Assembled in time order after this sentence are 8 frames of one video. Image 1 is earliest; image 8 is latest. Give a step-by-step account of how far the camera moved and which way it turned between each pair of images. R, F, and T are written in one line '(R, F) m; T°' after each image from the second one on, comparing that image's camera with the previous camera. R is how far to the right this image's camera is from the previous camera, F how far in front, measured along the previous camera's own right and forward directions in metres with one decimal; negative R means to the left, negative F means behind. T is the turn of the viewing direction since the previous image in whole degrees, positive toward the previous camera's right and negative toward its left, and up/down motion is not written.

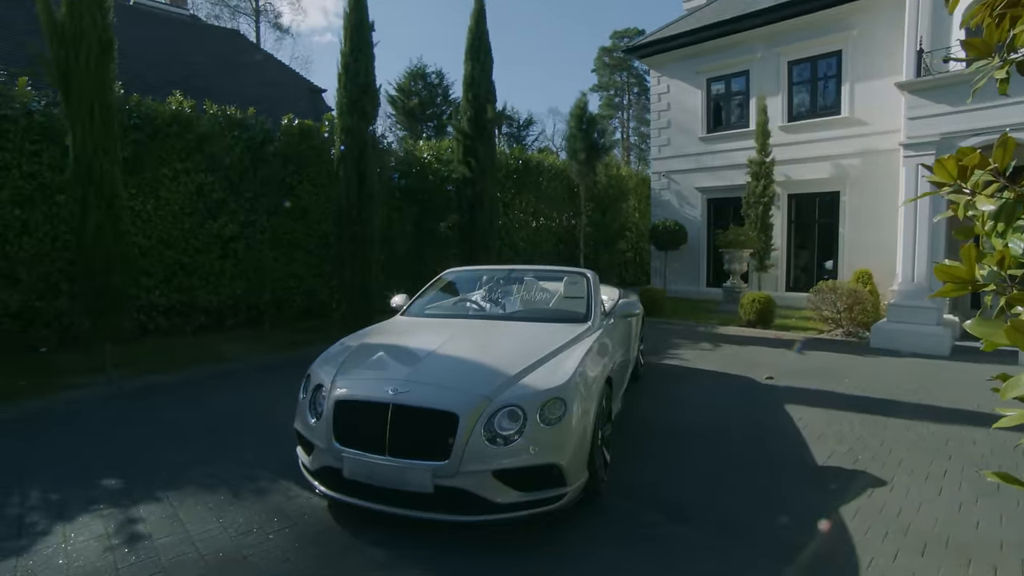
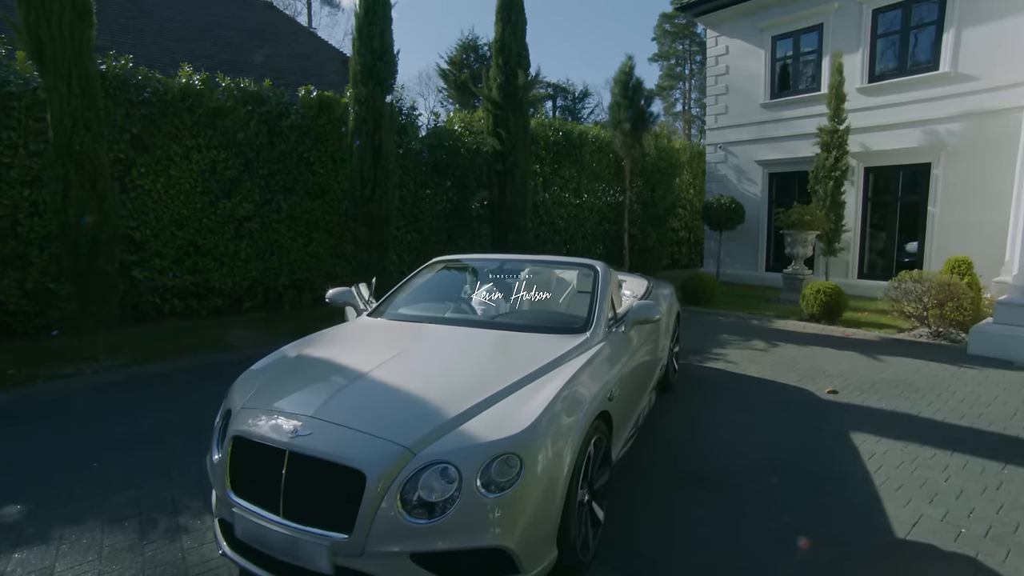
(+0.5, +1.0) m; -6°
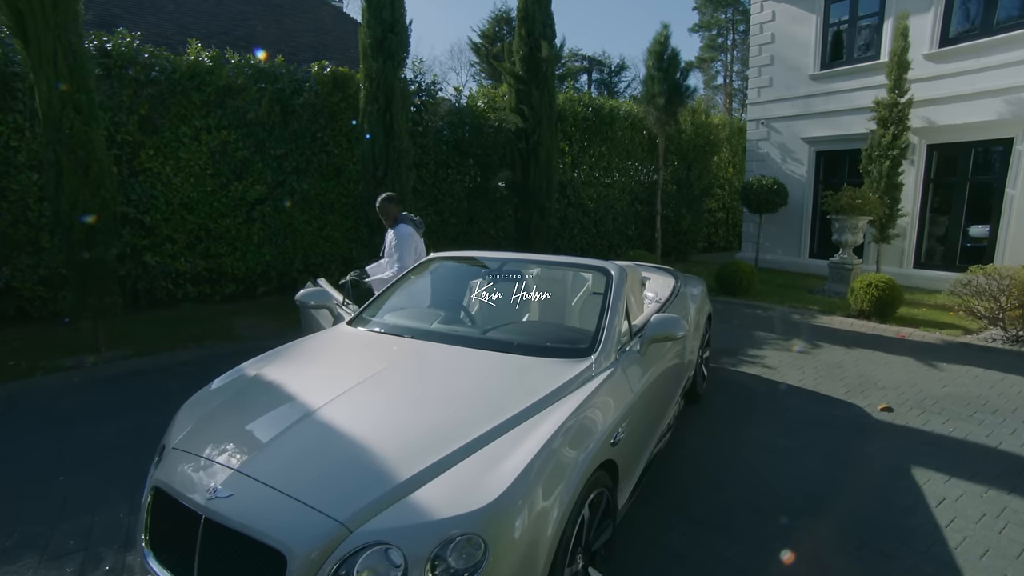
(+0.2, +0.6) m; -3°
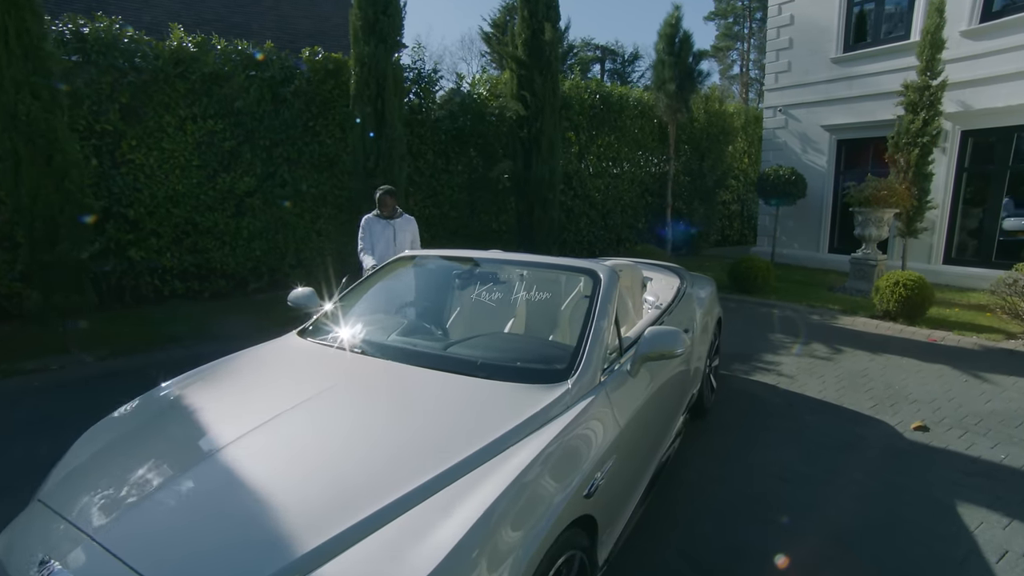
(+0.2, +0.5) m; -1°
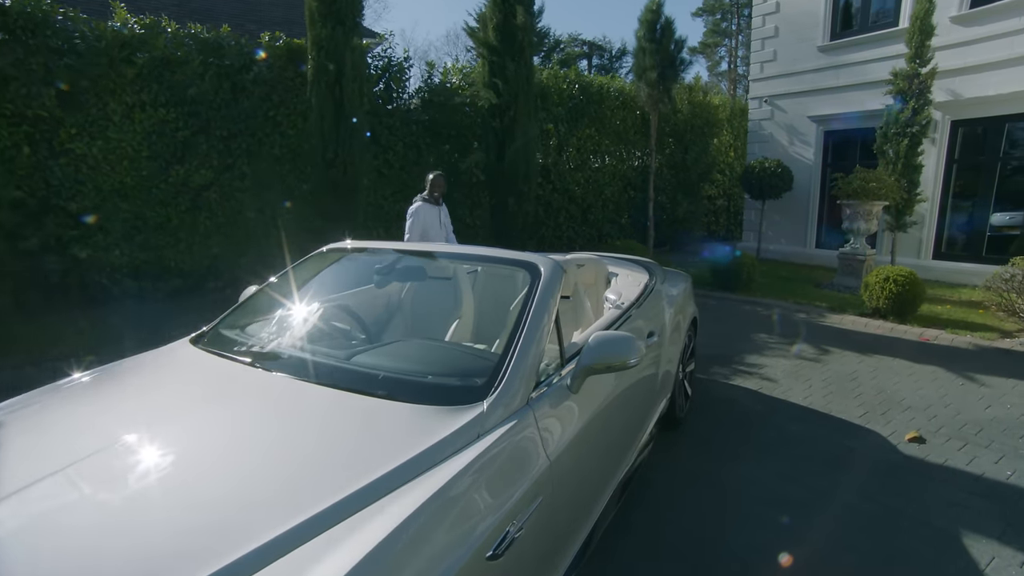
(+0.3, +0.5) m; +1°
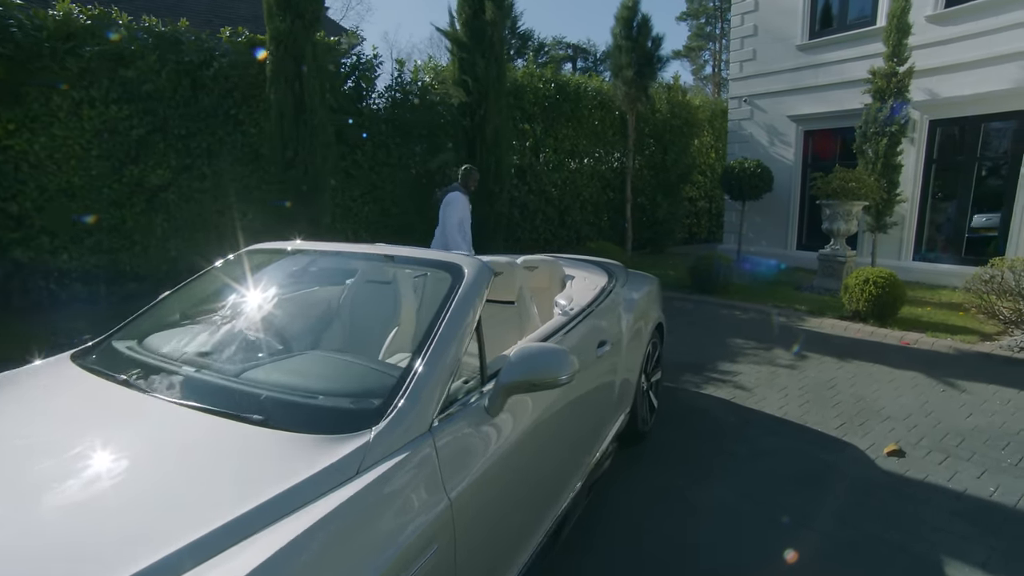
(+0.3, +0.3) m; +1°
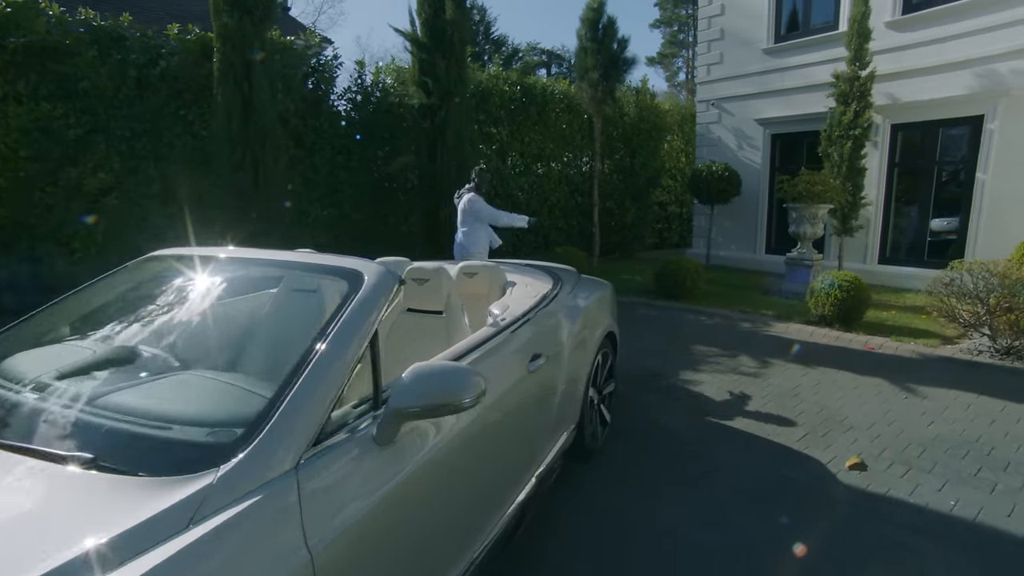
(+0.2, +0.2) m; +2°
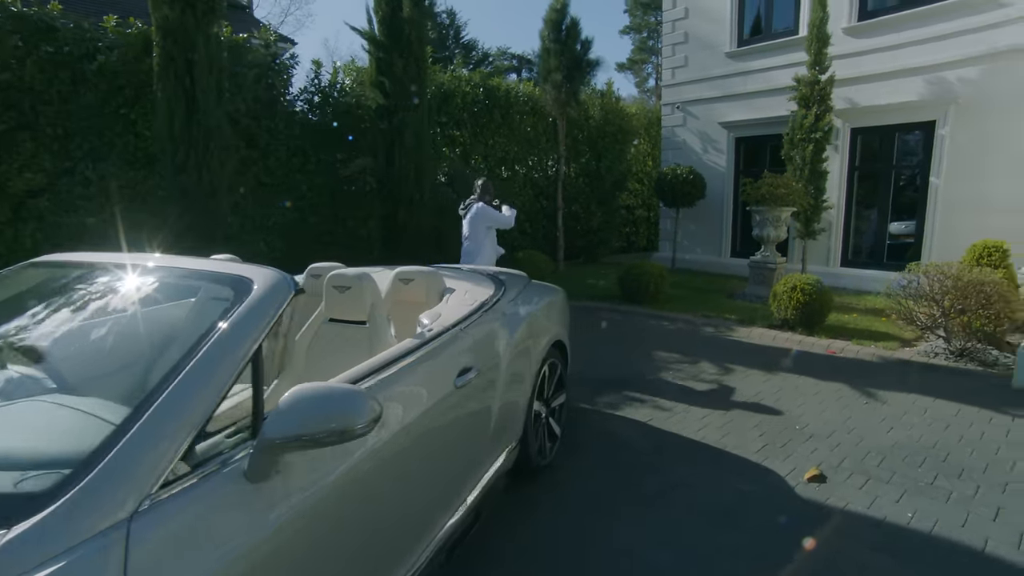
(+0.2, +0.2) m; +3°
